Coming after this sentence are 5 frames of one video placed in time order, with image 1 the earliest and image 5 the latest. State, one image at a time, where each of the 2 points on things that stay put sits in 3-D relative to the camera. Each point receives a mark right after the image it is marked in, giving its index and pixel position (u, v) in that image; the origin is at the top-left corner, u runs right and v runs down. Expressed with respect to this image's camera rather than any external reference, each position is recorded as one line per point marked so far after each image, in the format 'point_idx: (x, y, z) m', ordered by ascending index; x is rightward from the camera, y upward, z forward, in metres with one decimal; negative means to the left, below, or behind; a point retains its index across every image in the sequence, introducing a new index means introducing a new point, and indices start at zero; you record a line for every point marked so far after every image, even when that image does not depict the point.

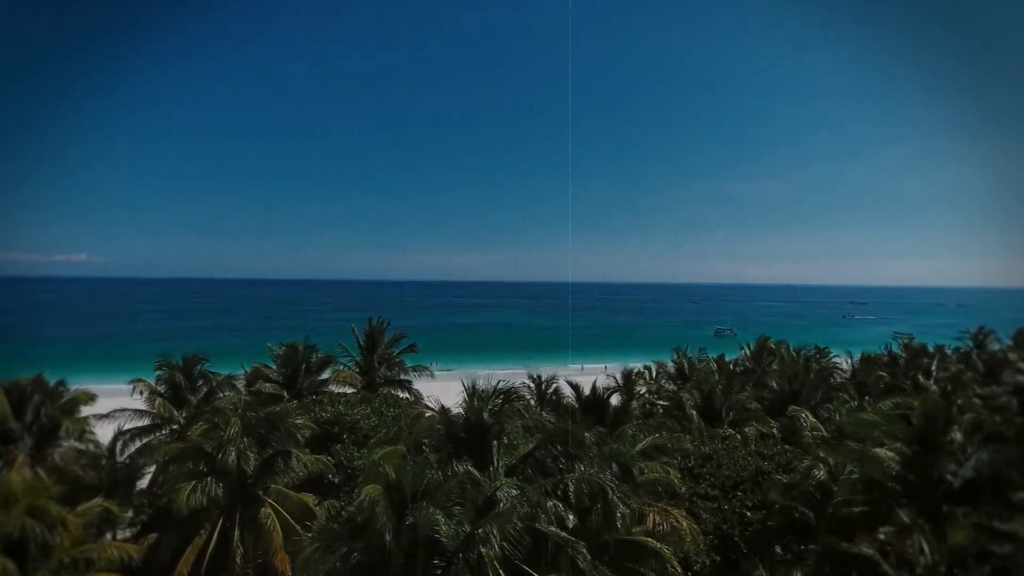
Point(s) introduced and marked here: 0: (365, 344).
0: (-3.3, -1.3, +12.8) m
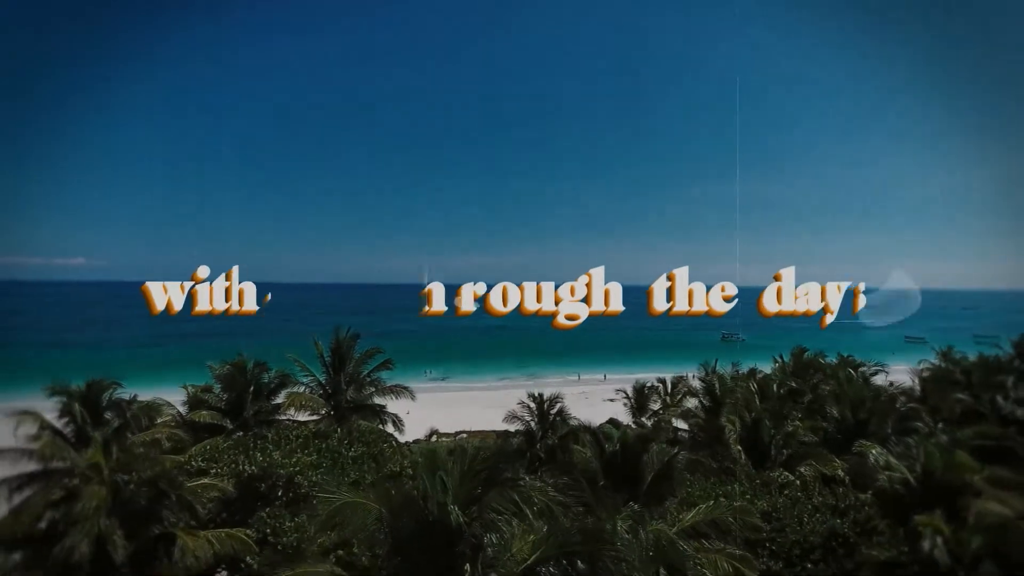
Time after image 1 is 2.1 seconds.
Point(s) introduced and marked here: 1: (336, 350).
0: (-3.4, -1.4, +10.6) m
1: (-3.3, -1.2, +10.5) m
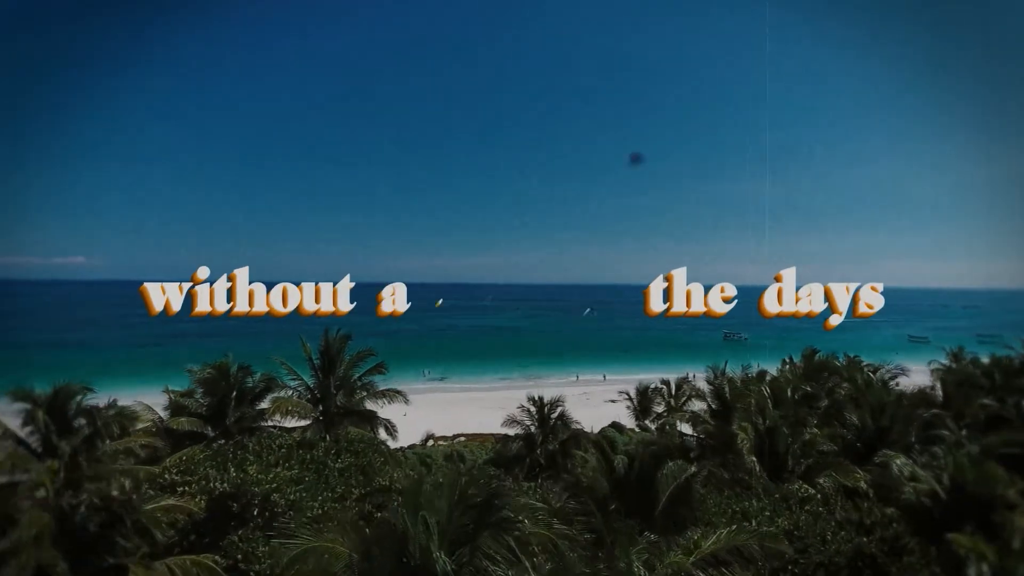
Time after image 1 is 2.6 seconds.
0: (-3.4, -1.4, +10.0) m
1: (-3.3, -1.1, +10.0) m
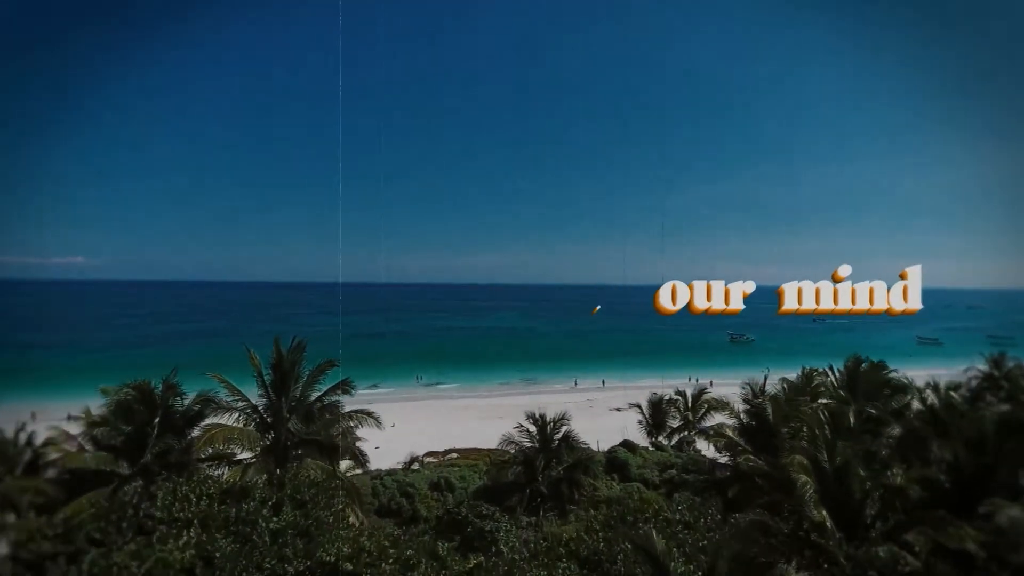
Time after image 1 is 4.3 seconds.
0: (-3.5, -1.3, +8.1) m
1: (-3.4, -1.1, +8.1) m
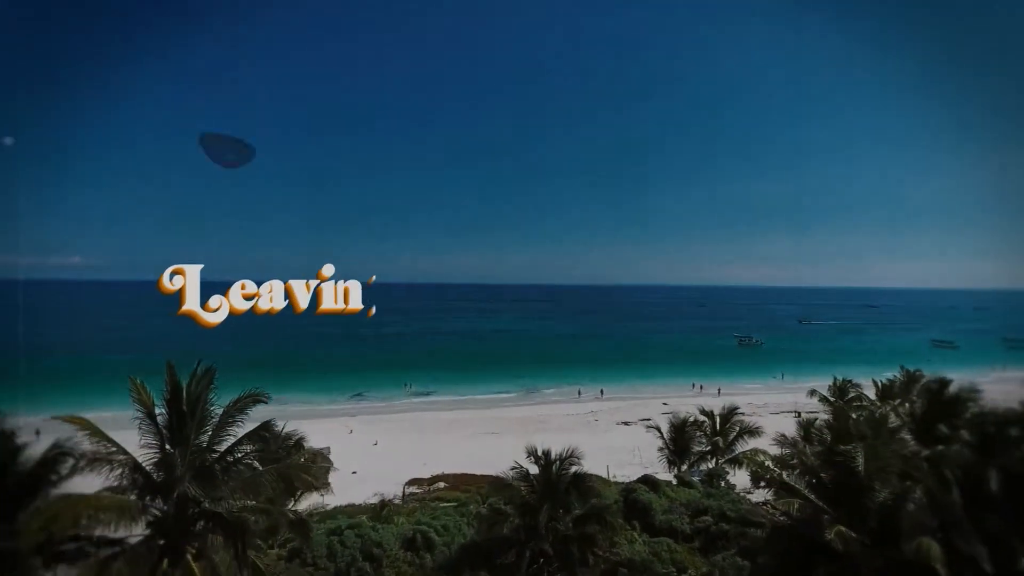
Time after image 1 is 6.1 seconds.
0: (-3.5, -1.4, +5.7) m
1: (-3.4, -1.2, +5.6) m
